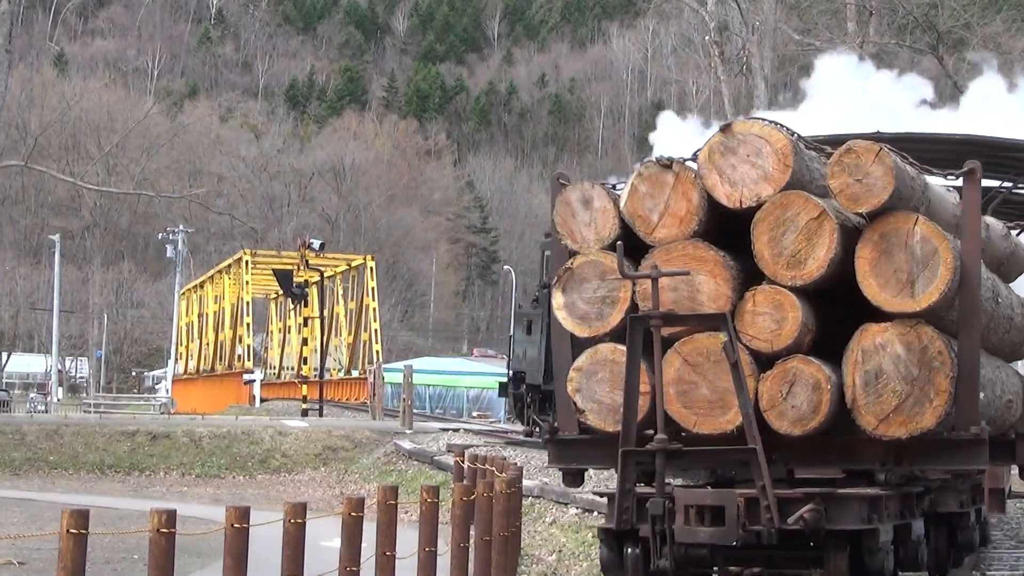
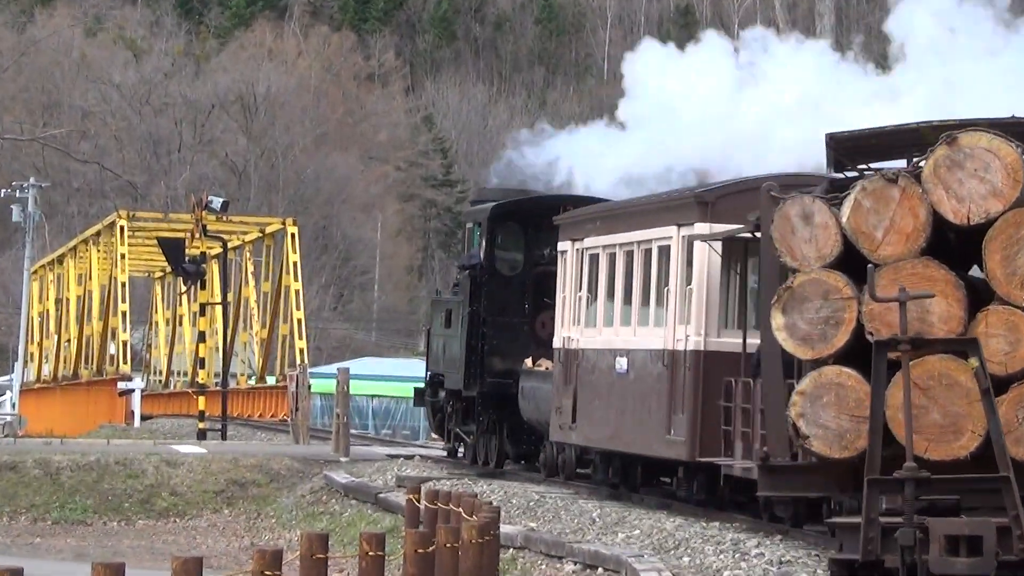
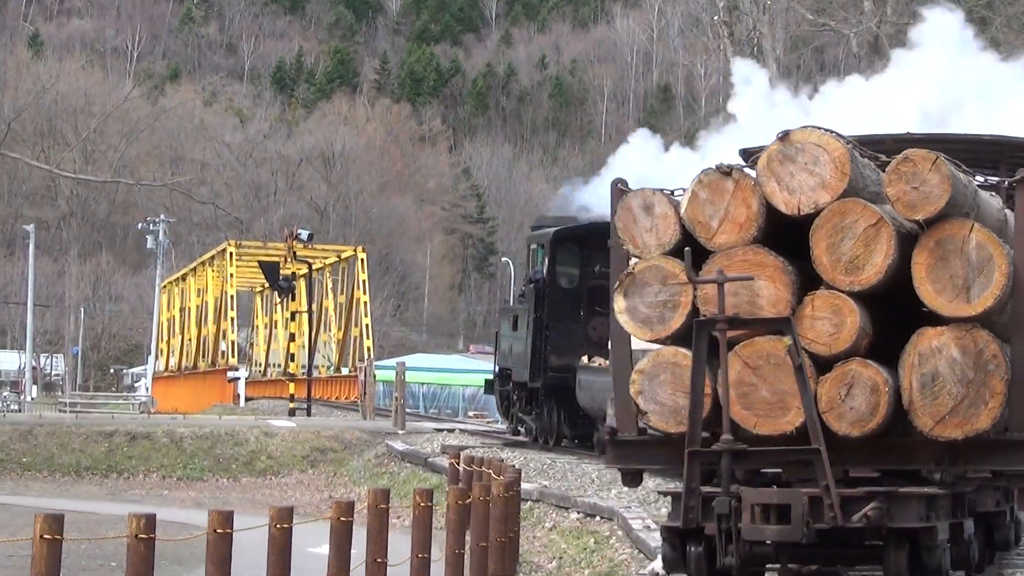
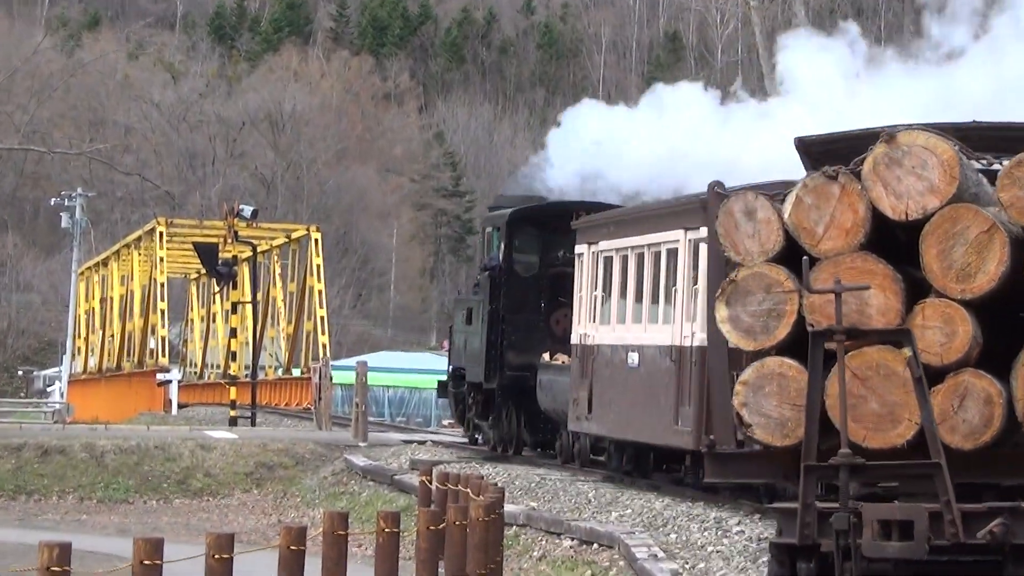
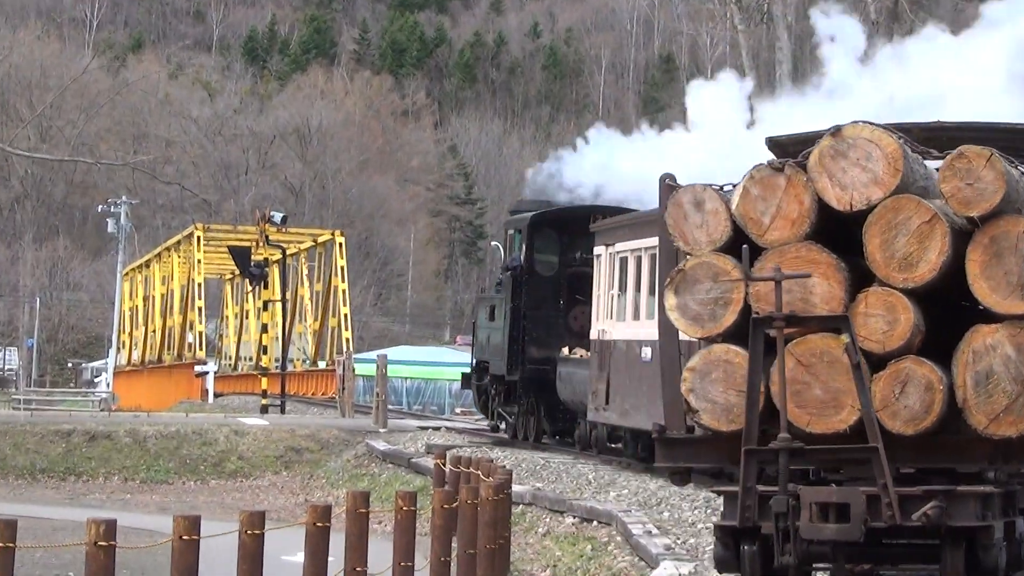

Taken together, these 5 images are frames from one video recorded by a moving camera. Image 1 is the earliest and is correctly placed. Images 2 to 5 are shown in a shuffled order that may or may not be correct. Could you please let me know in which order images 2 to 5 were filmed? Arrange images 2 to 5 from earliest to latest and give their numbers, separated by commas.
3, 5, 4, 2
